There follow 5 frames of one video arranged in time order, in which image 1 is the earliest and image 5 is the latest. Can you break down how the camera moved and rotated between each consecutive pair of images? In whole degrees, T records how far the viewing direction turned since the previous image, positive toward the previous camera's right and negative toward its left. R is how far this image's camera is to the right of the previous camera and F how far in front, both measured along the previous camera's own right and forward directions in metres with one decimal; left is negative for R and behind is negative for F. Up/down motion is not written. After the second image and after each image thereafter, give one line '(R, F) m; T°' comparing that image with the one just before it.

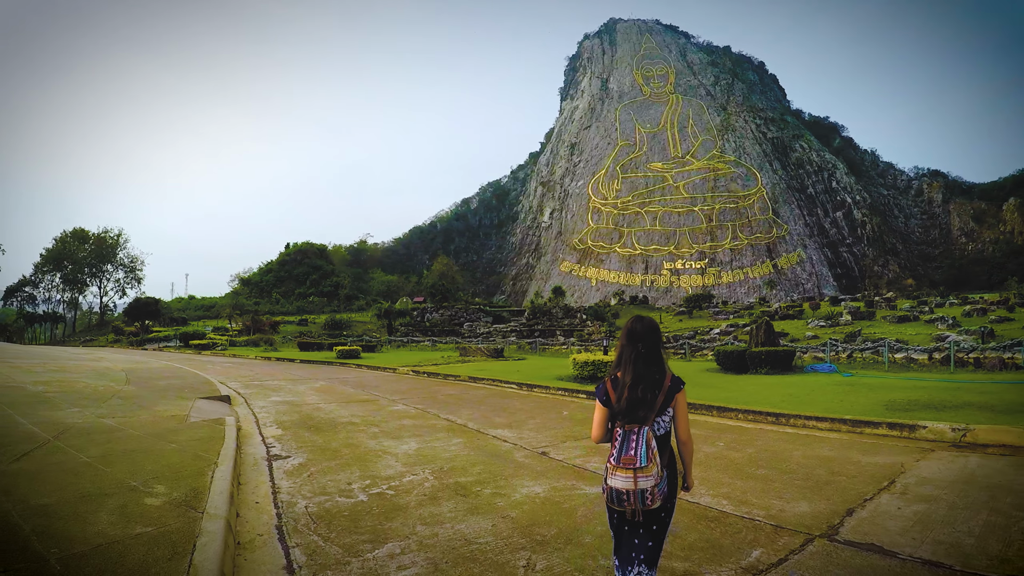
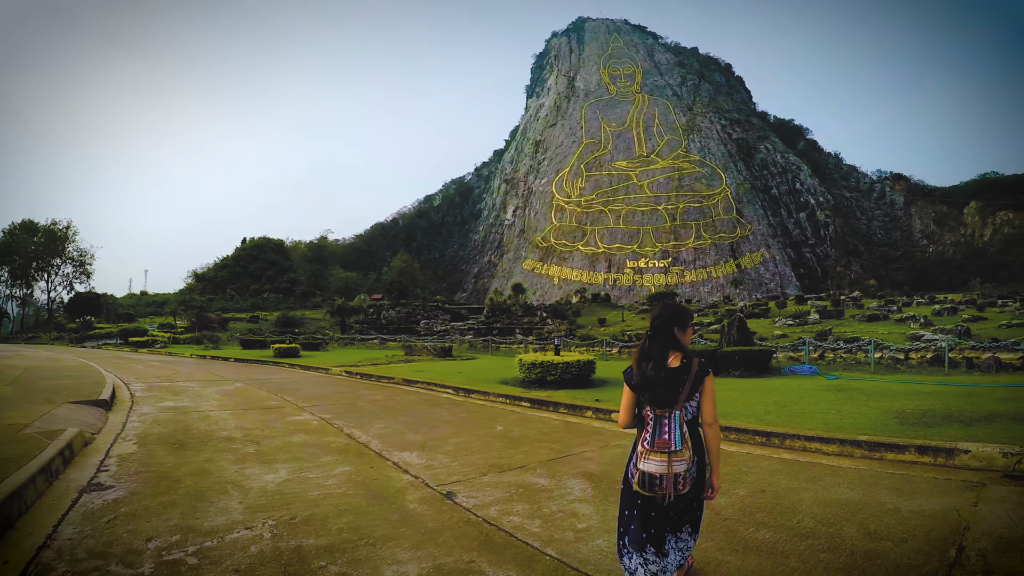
(+0.5, +1.4) m; +4°
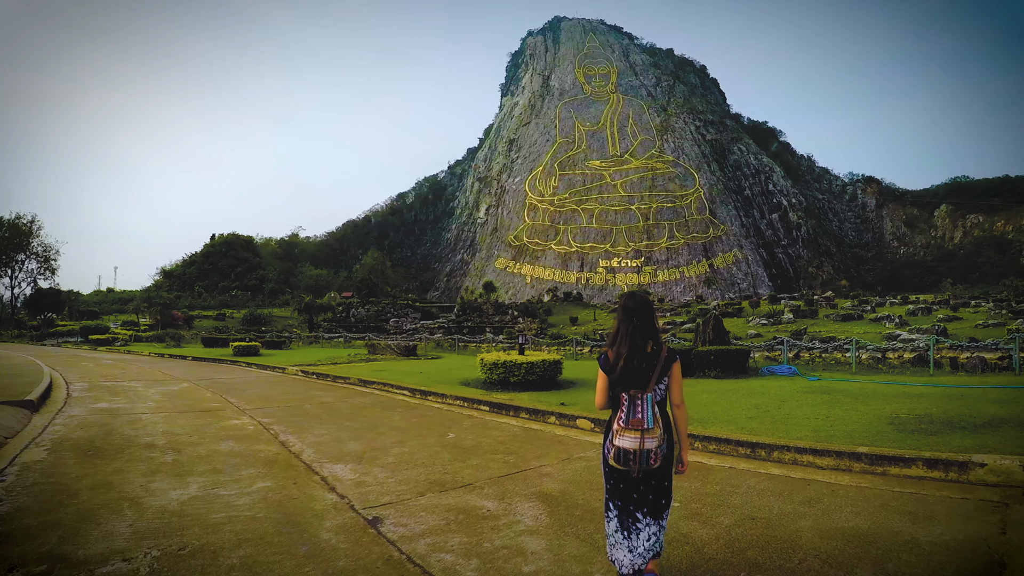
(+0.2, +0.6) m; +3°
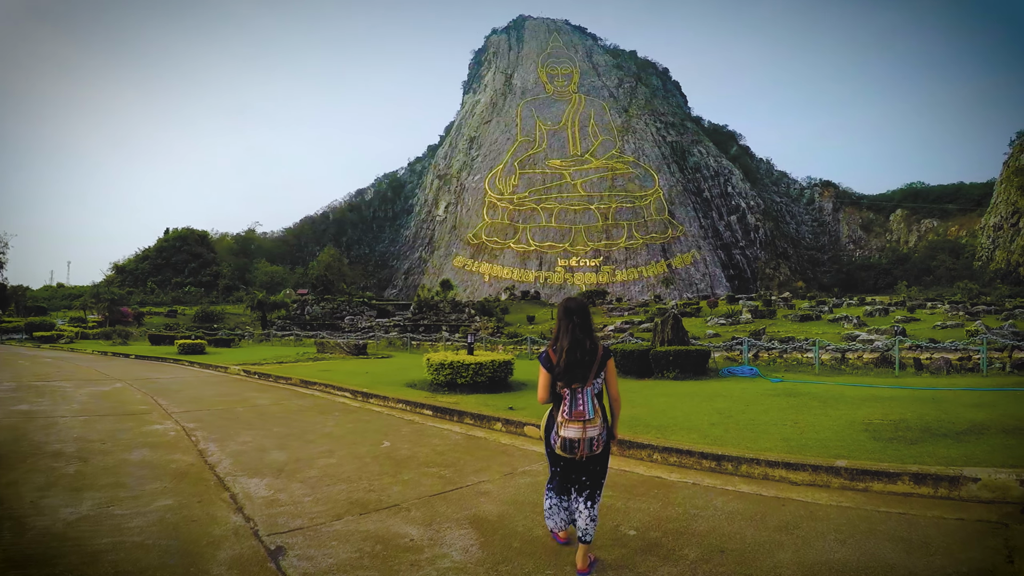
(+0.2, +0.4) m; +4°
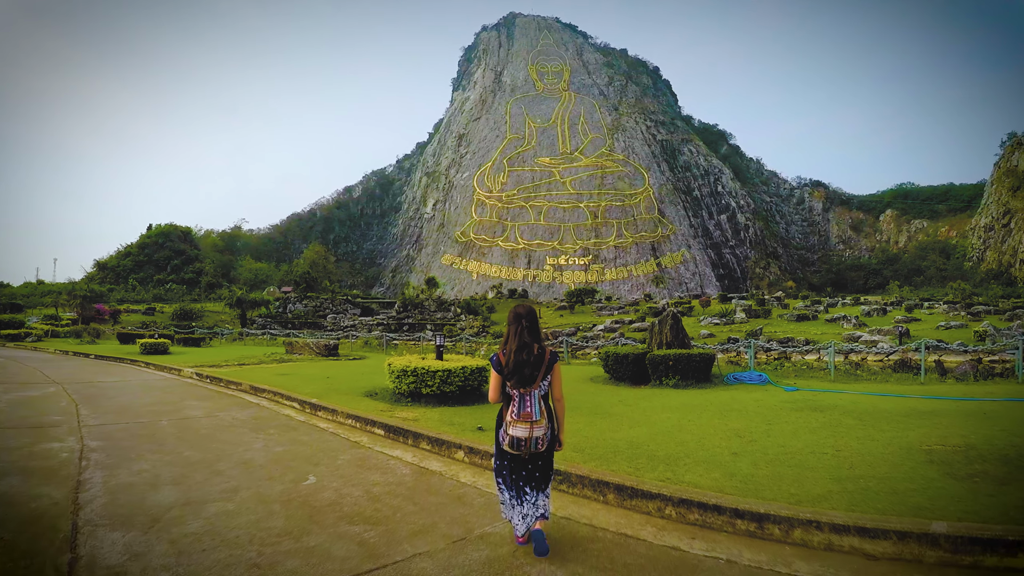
(+0.1, +0.8) m; +1°
